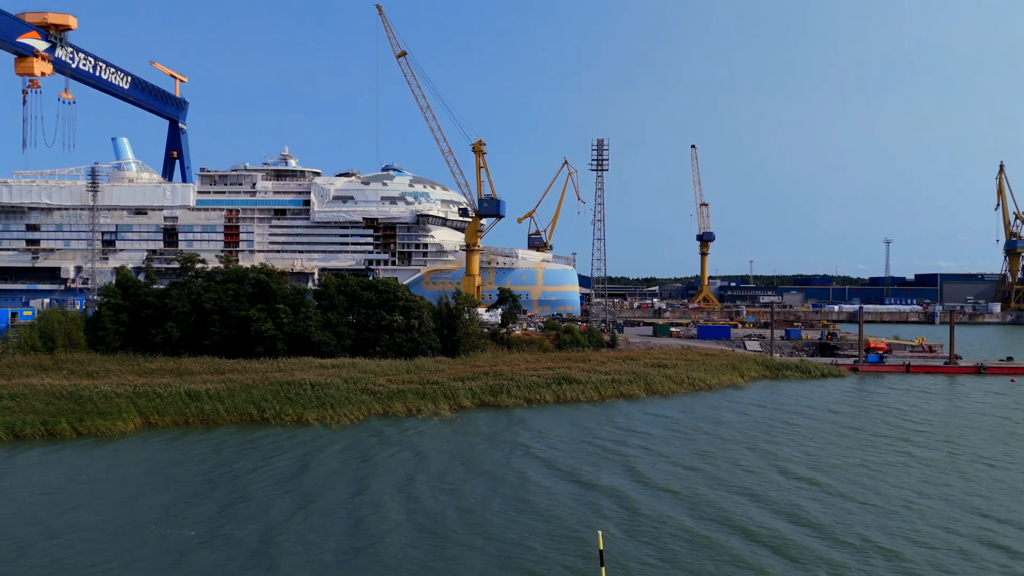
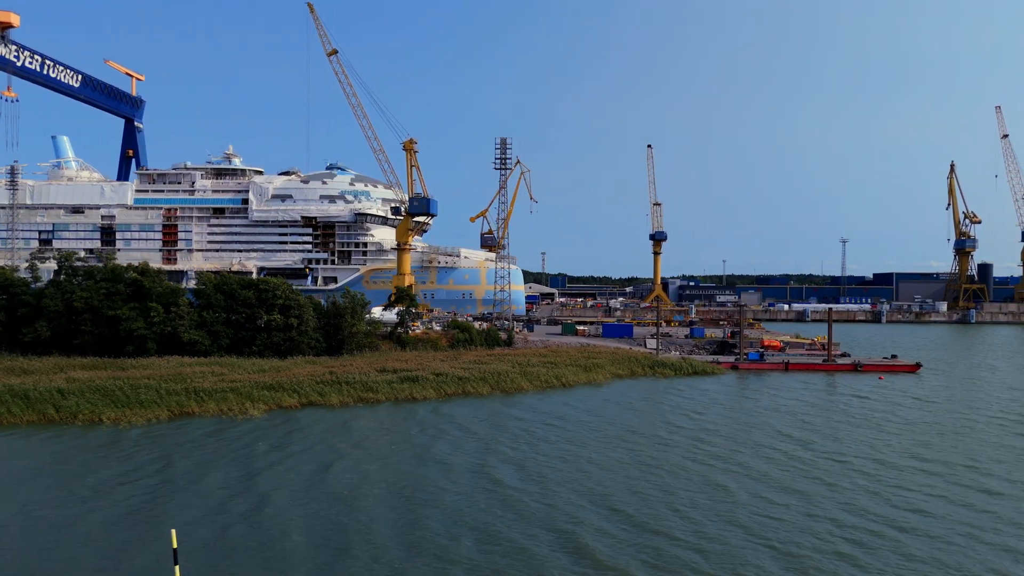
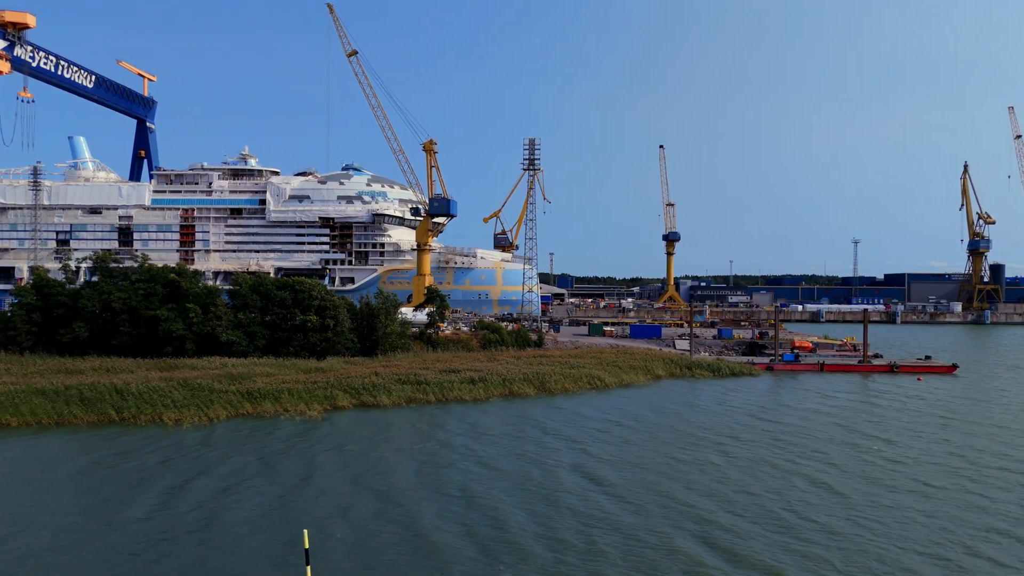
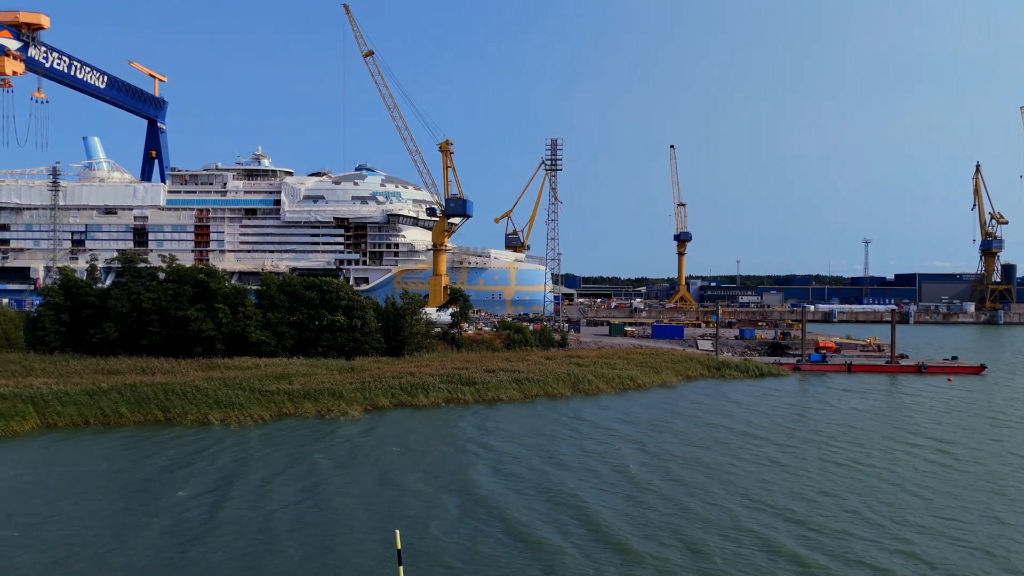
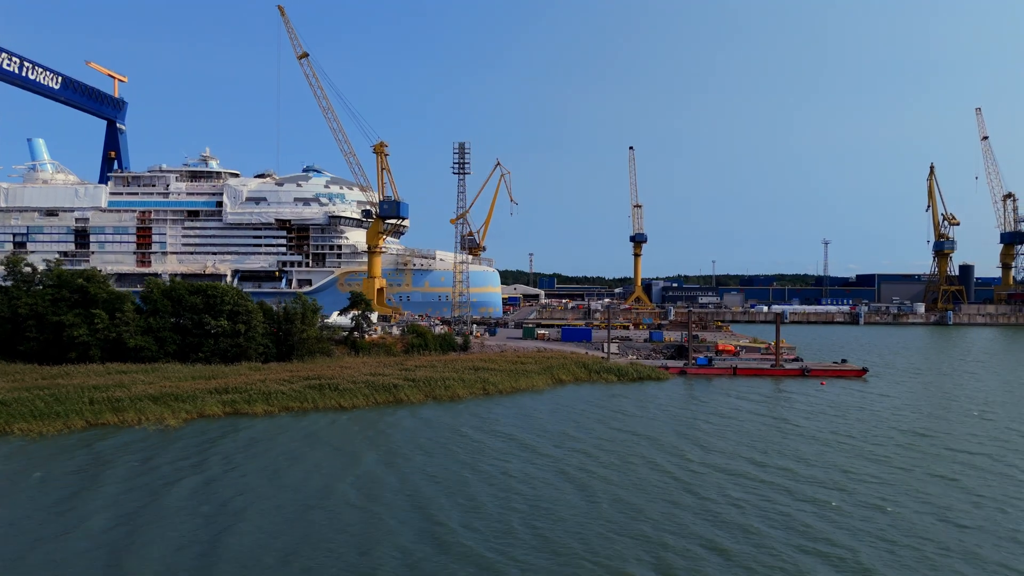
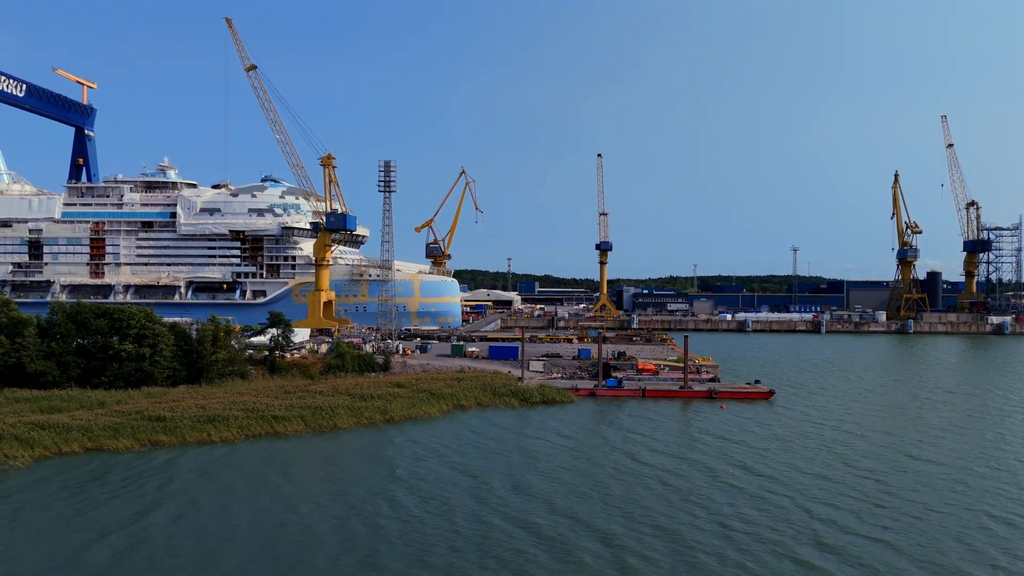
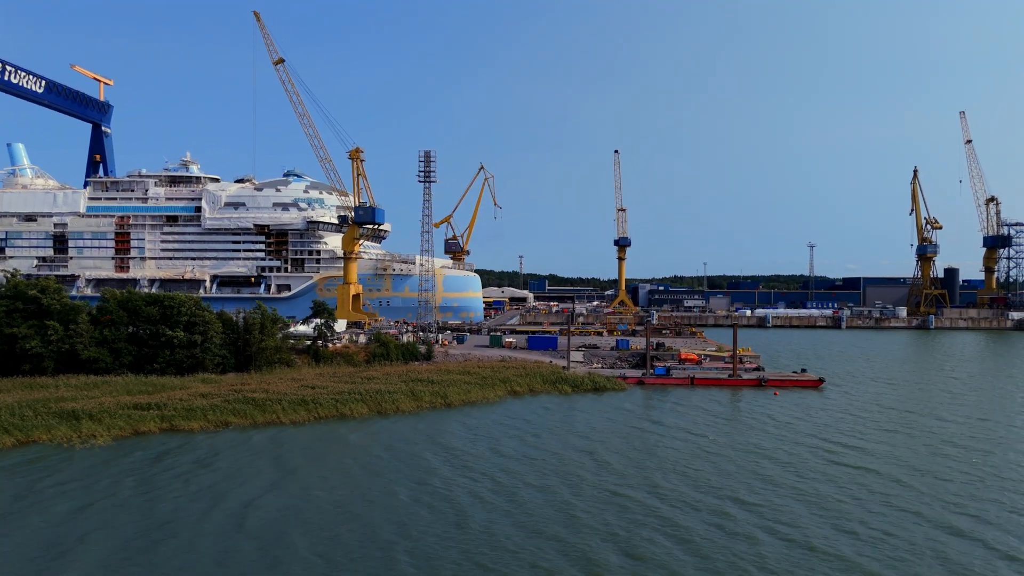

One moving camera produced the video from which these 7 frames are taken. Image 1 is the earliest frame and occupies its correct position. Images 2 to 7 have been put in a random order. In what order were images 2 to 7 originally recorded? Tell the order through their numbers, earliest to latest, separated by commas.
4, 3, 2, 5, 7, 6
